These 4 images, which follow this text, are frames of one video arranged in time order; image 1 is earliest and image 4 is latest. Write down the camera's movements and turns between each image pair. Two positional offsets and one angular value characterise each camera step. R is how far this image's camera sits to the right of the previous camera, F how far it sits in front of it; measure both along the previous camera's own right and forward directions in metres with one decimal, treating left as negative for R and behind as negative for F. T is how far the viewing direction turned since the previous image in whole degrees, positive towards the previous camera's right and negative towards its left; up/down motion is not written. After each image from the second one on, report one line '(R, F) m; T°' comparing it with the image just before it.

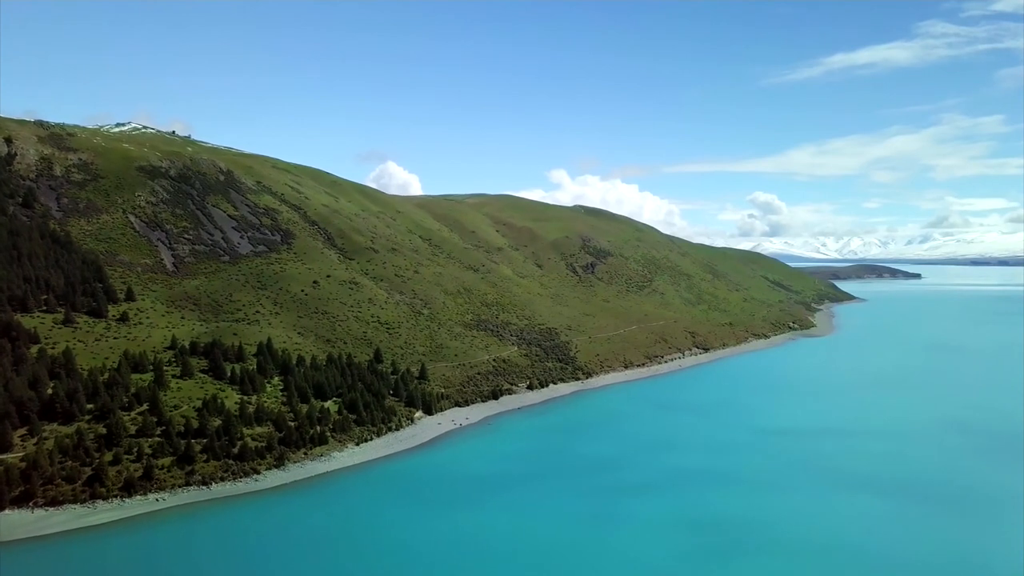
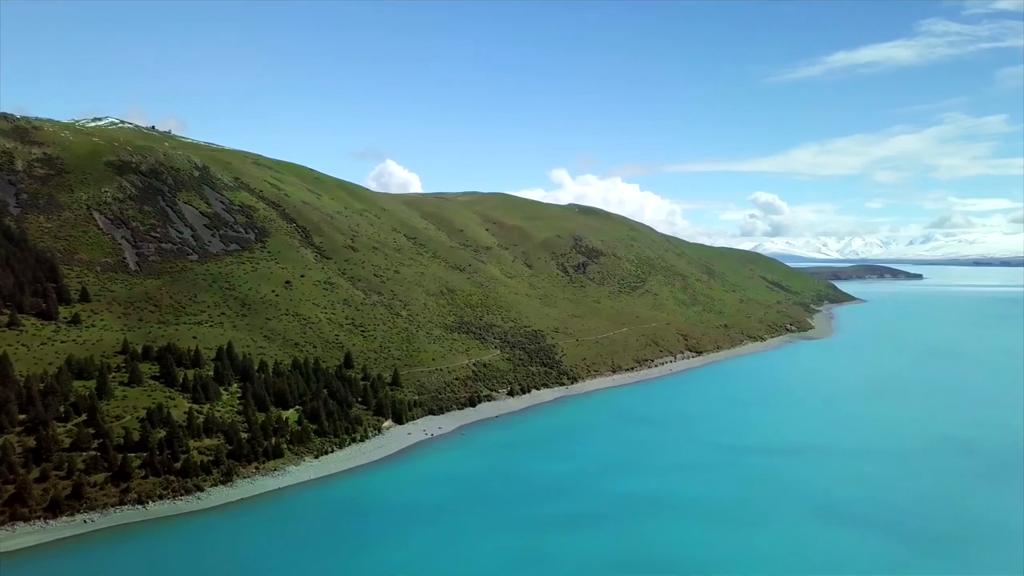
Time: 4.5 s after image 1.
(+1.9, +3.1) m; 0°
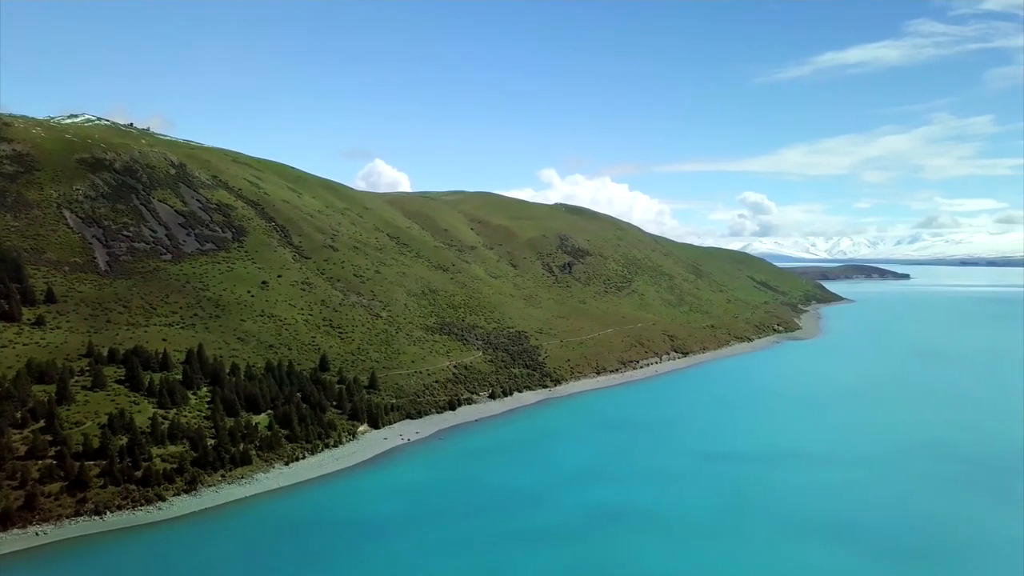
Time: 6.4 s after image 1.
(+0.8, +1.2) m; +1°
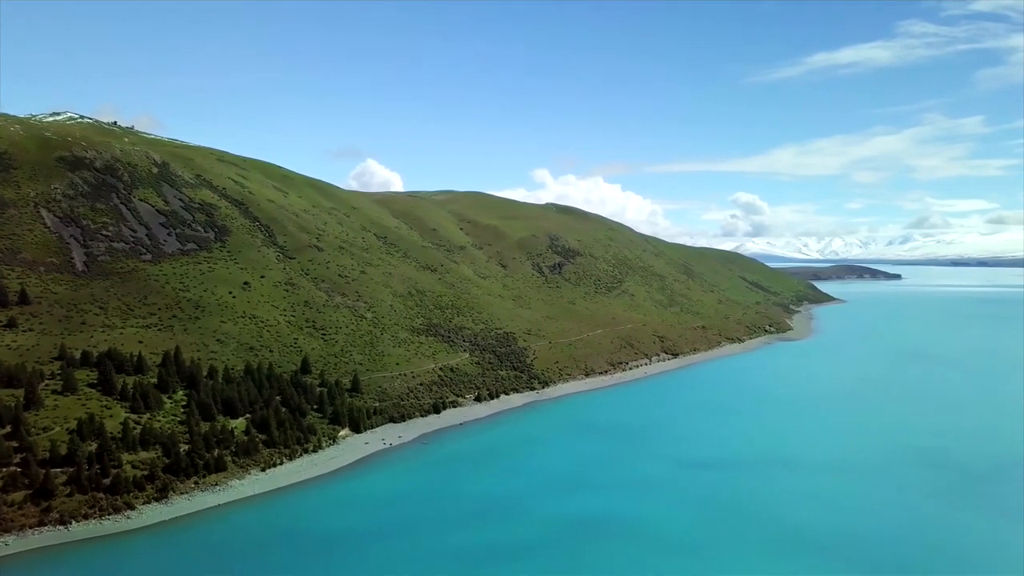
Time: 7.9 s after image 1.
(+0.6, +0.9) m; +1°
